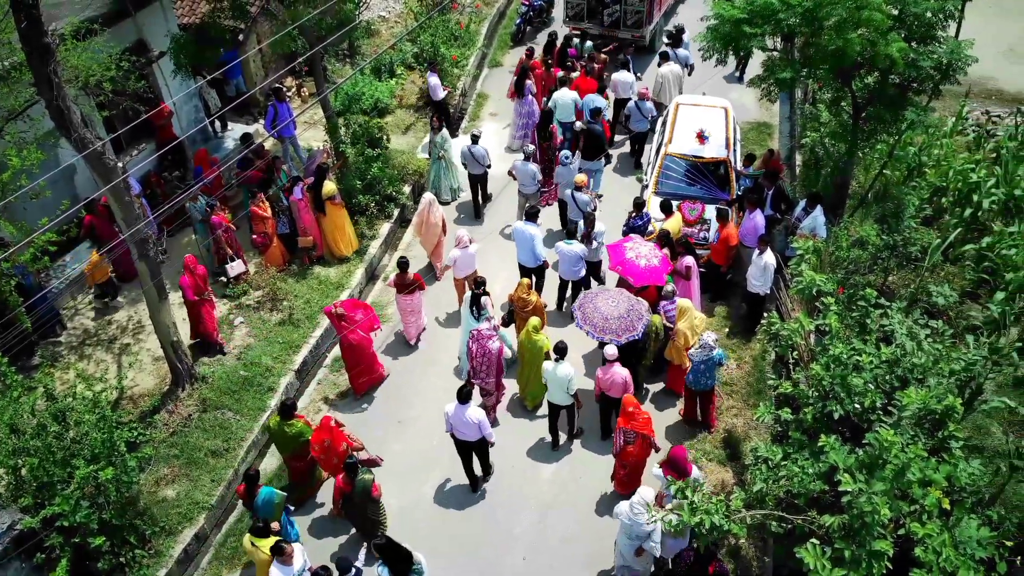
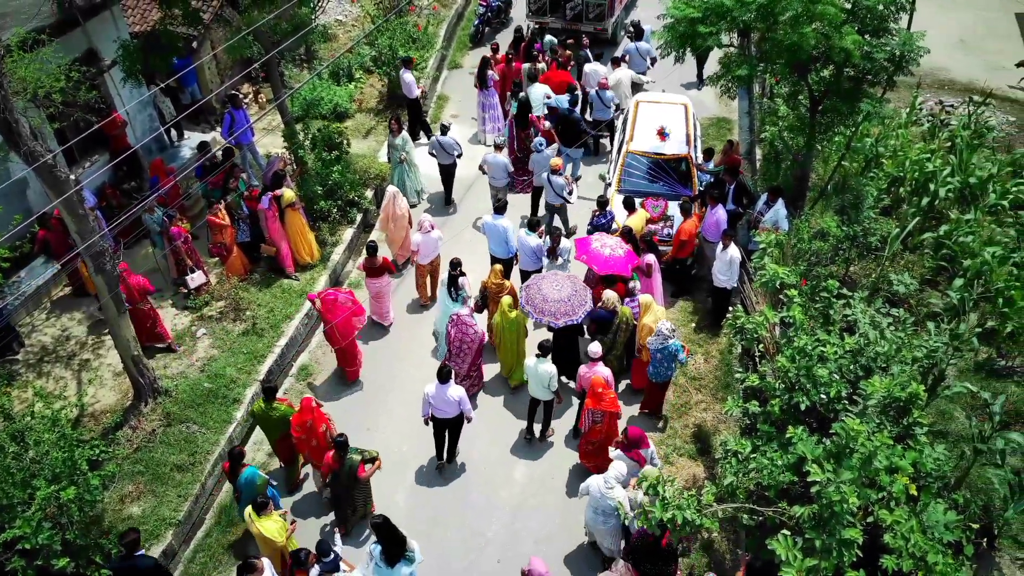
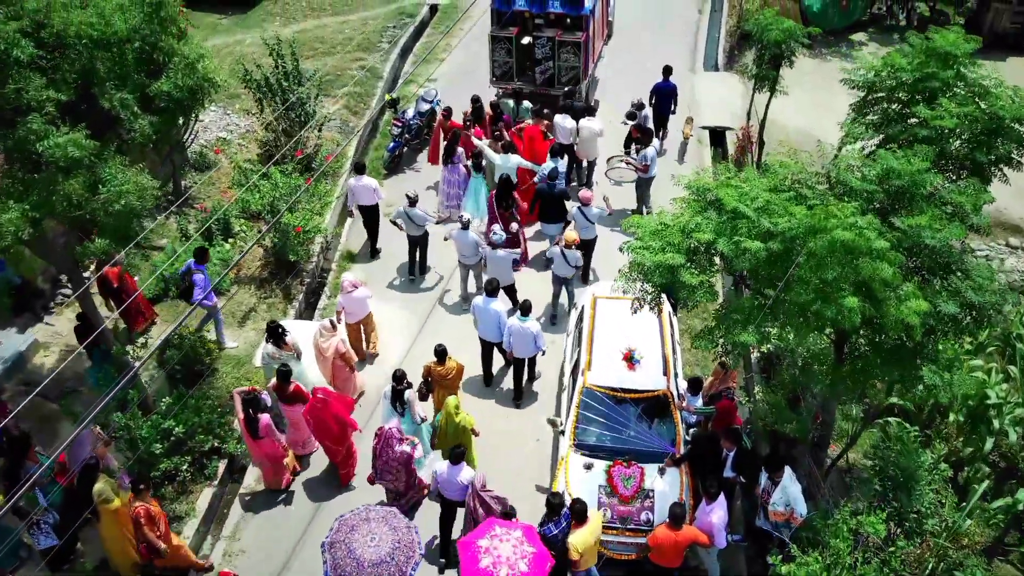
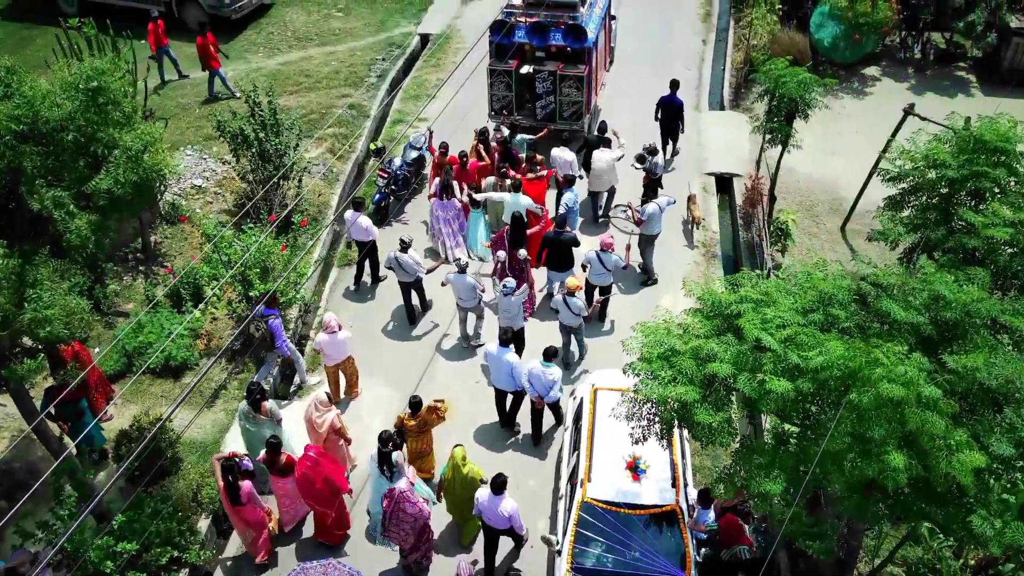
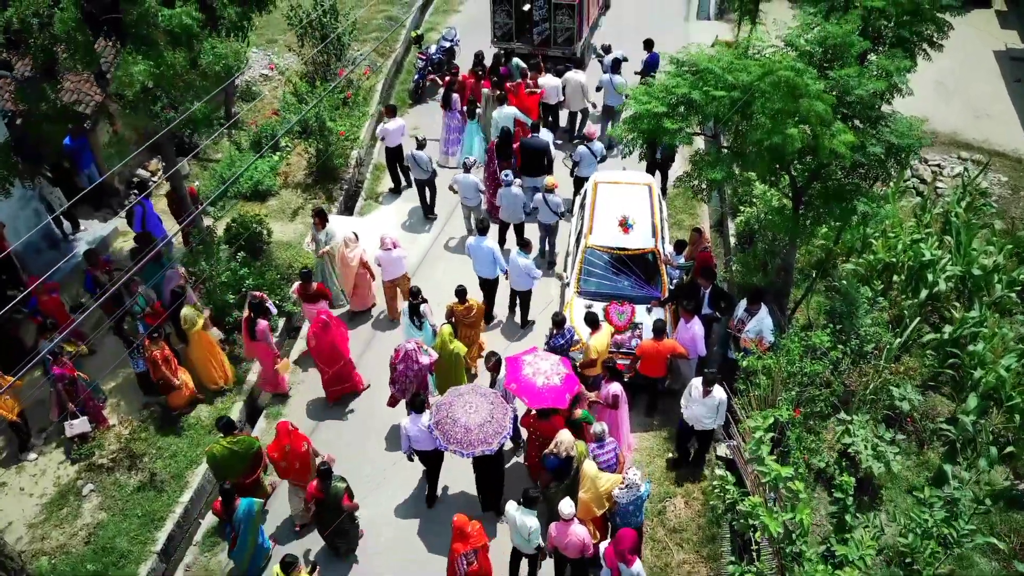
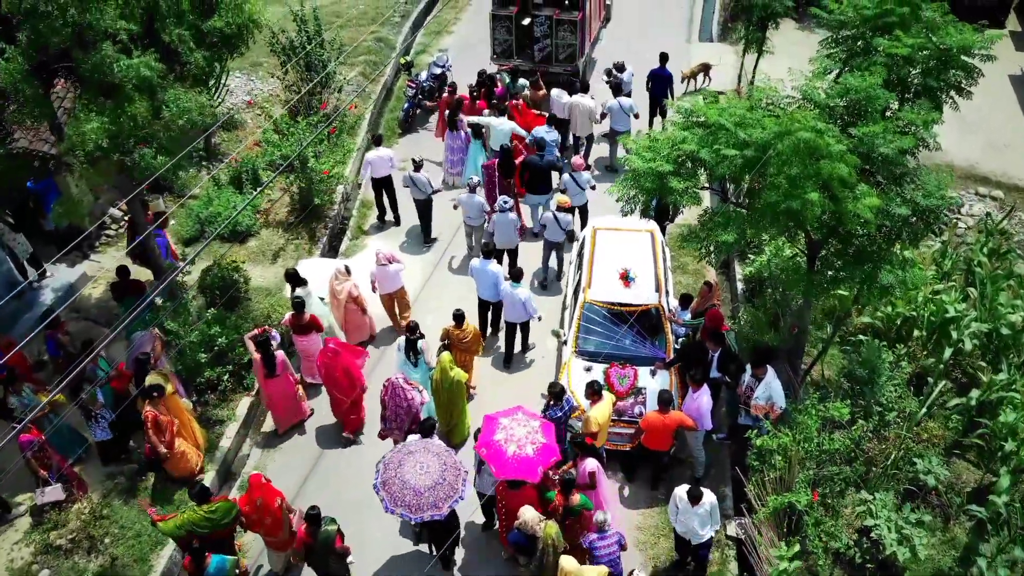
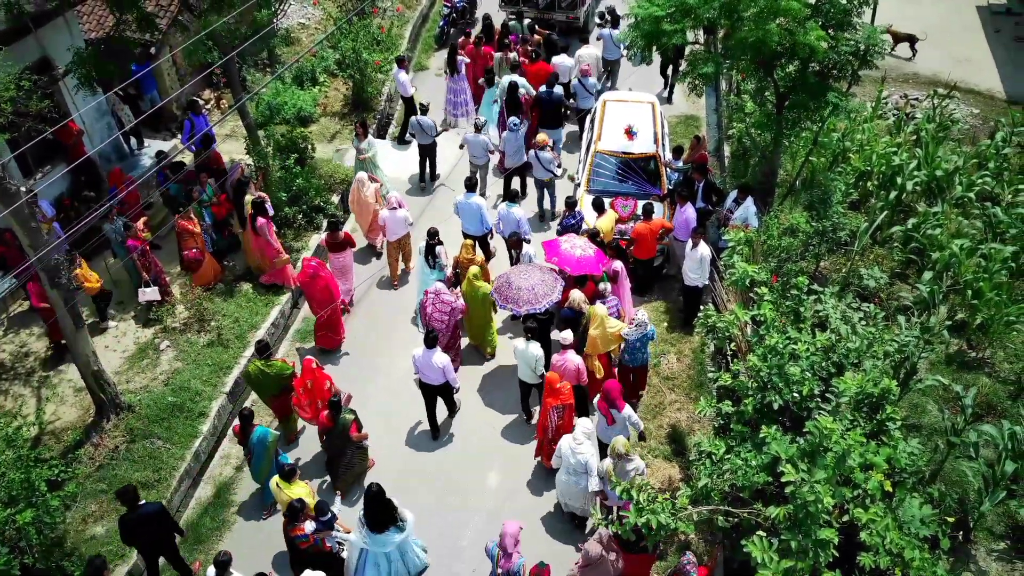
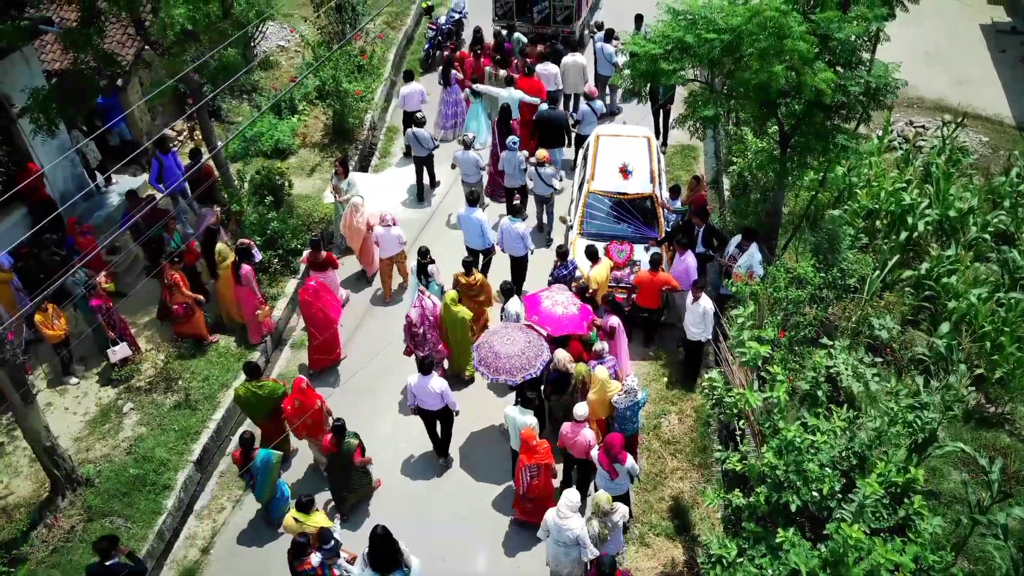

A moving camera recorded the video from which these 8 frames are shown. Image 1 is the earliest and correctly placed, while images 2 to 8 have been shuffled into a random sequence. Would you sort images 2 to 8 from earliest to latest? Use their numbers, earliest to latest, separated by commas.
2, 7, 8, 5, 6, 3, 4
